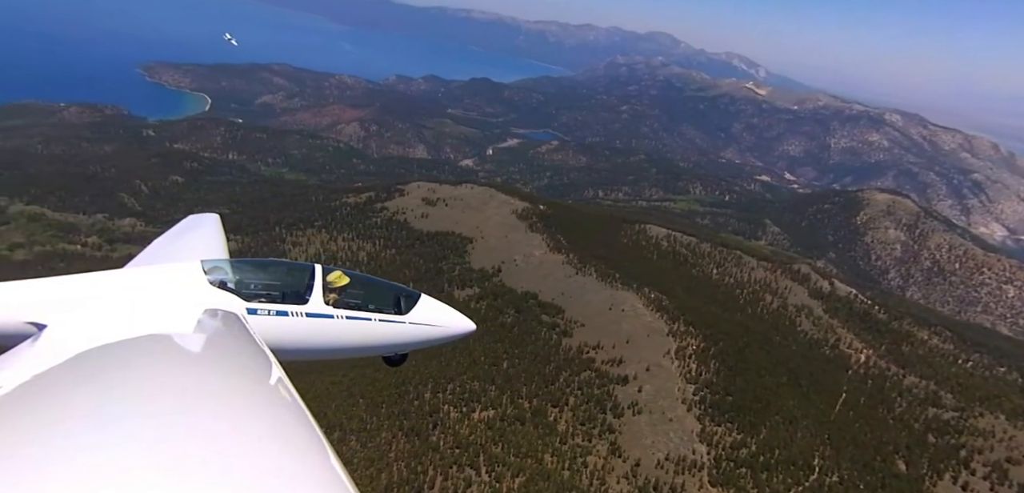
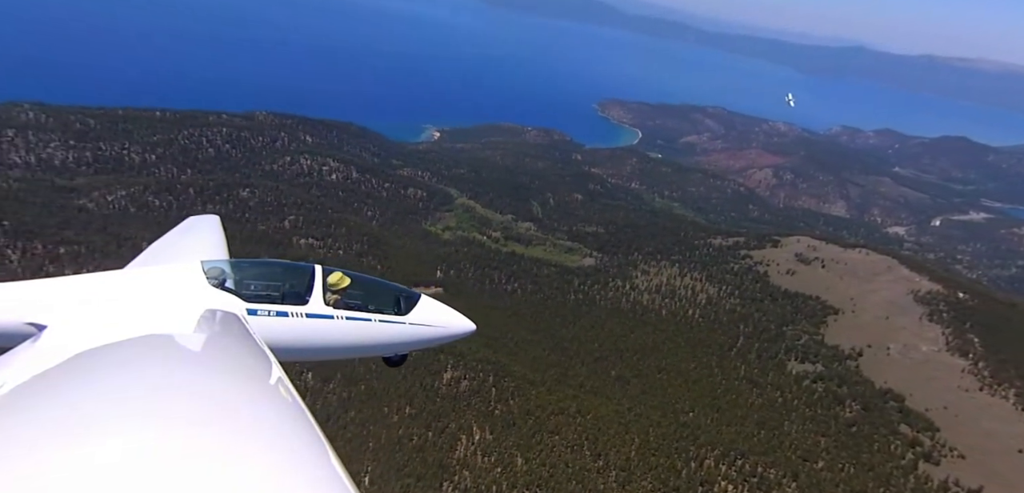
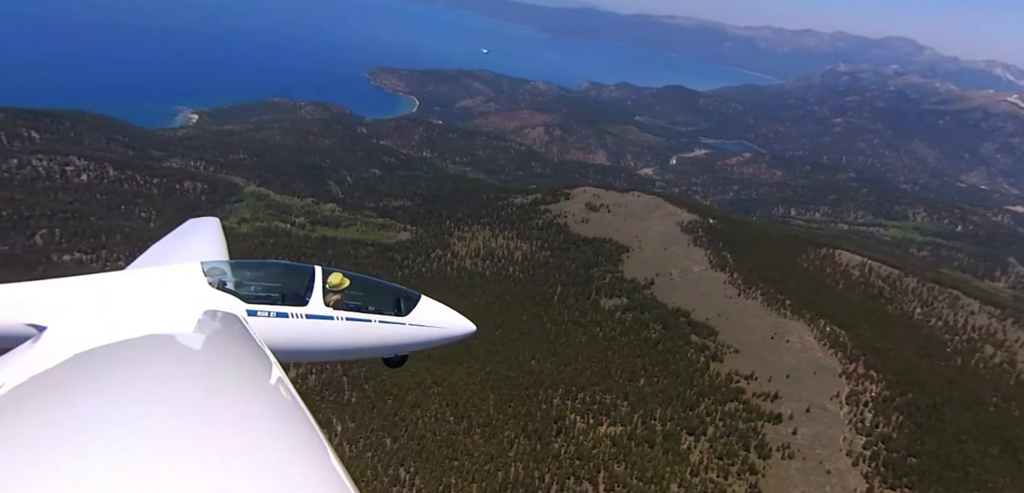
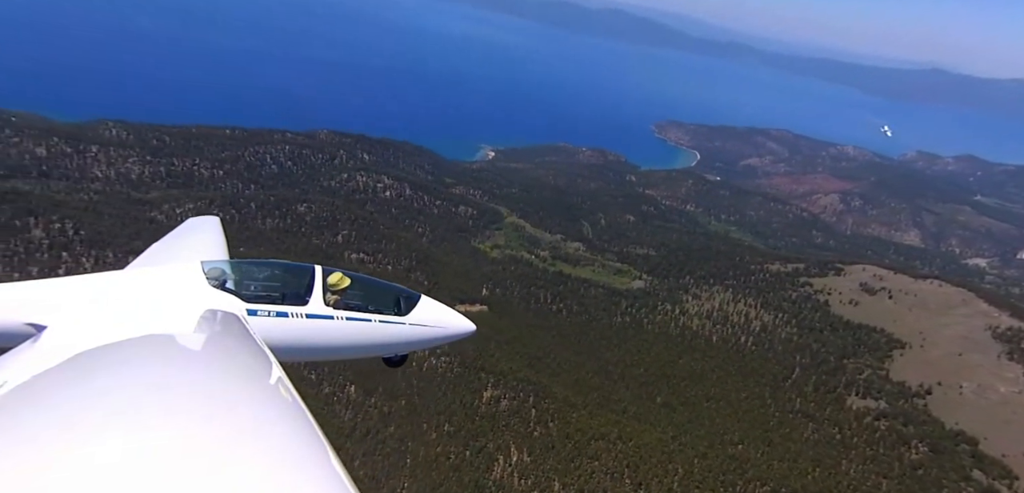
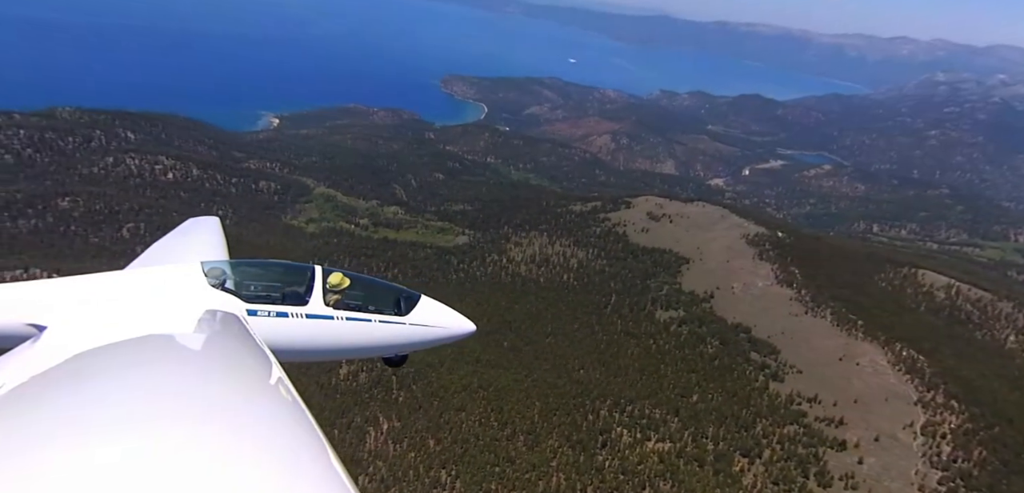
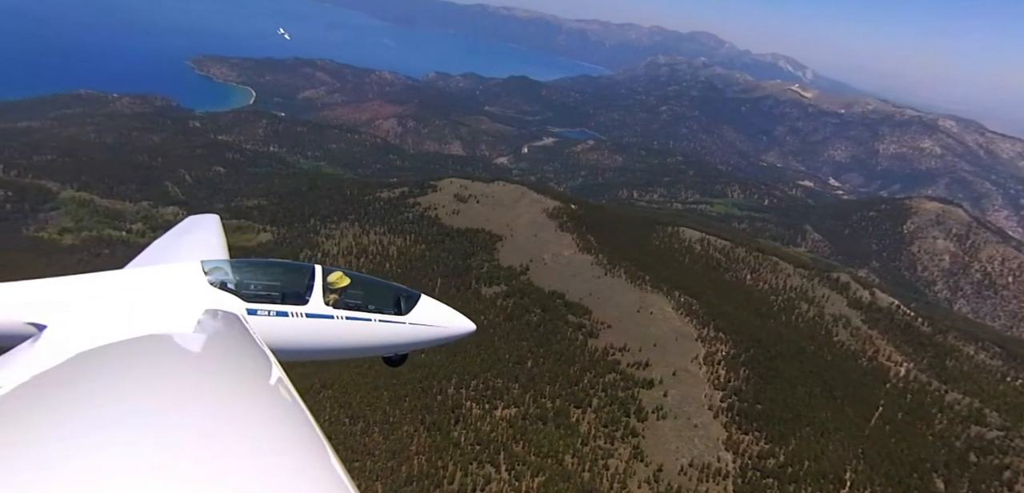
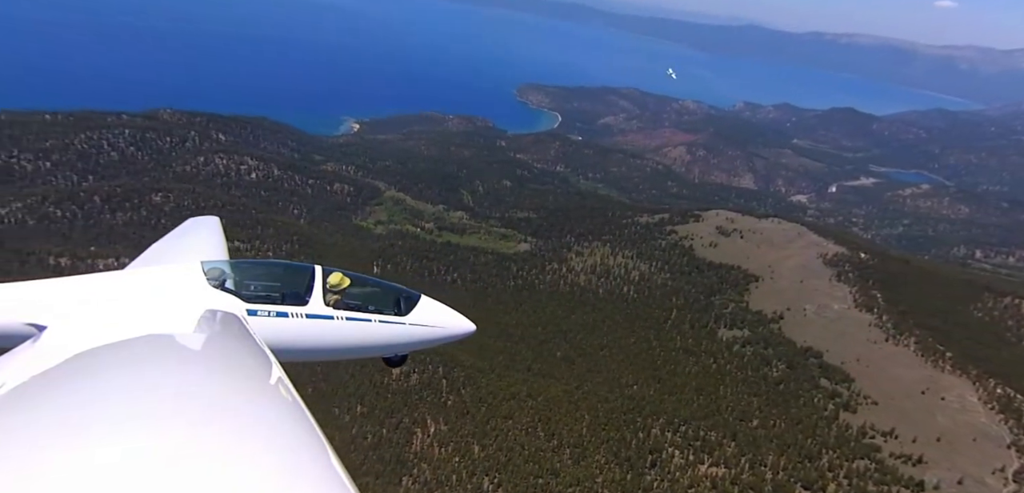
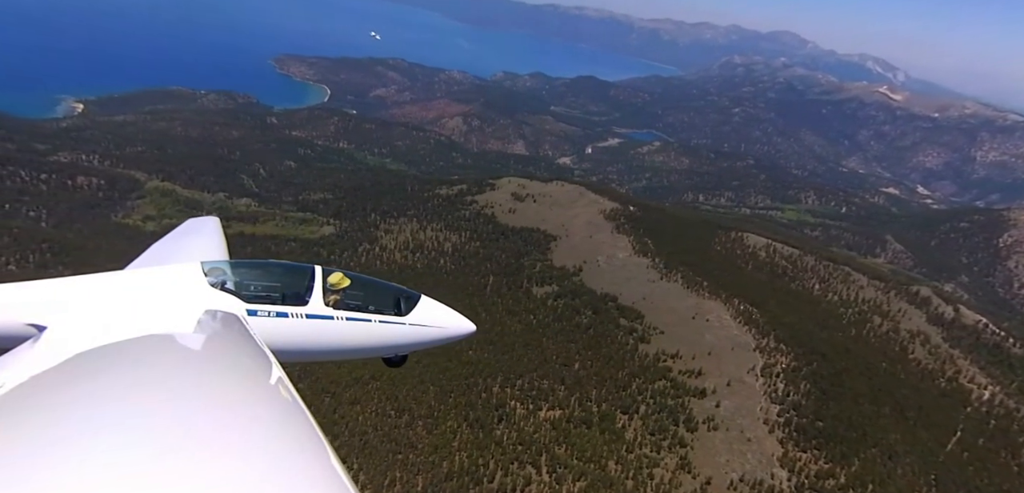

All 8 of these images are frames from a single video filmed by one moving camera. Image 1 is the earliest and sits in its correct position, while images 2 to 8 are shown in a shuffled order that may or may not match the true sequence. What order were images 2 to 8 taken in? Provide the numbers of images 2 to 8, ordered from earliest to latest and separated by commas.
6, 8, 3, 5, 7, 2, 4
